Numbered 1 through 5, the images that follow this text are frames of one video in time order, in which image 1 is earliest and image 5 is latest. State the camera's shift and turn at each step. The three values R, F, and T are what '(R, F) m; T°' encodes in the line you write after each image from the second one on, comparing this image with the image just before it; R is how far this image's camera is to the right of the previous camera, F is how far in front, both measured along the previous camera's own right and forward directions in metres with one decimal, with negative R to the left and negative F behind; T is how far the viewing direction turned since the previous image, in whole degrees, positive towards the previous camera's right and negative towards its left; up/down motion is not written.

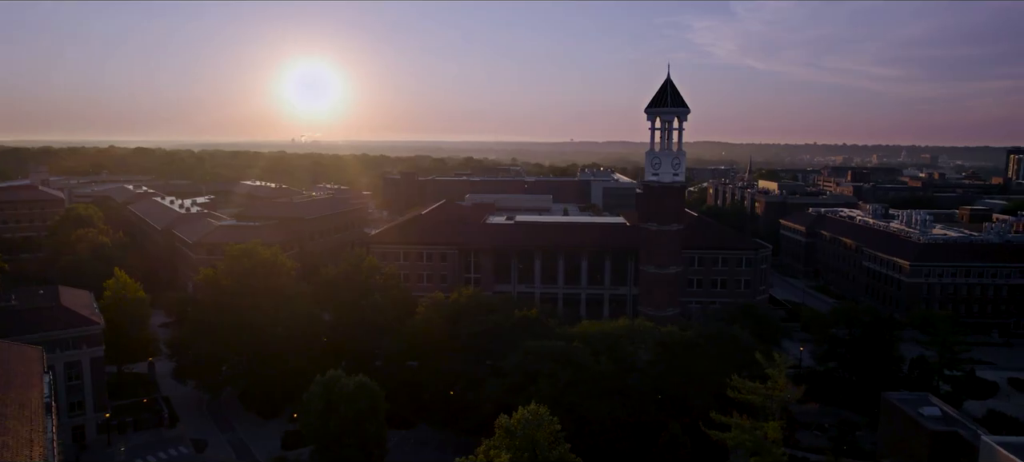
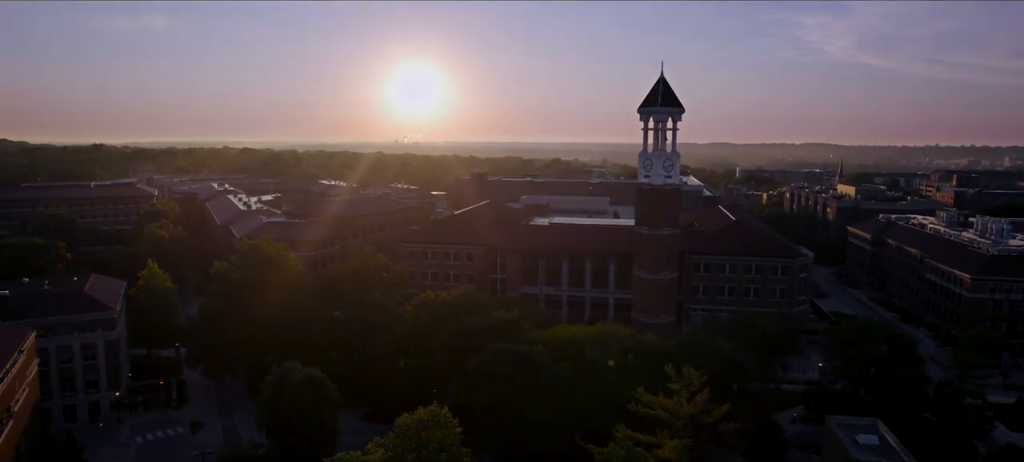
(+7.1, +0.5) m; -9°
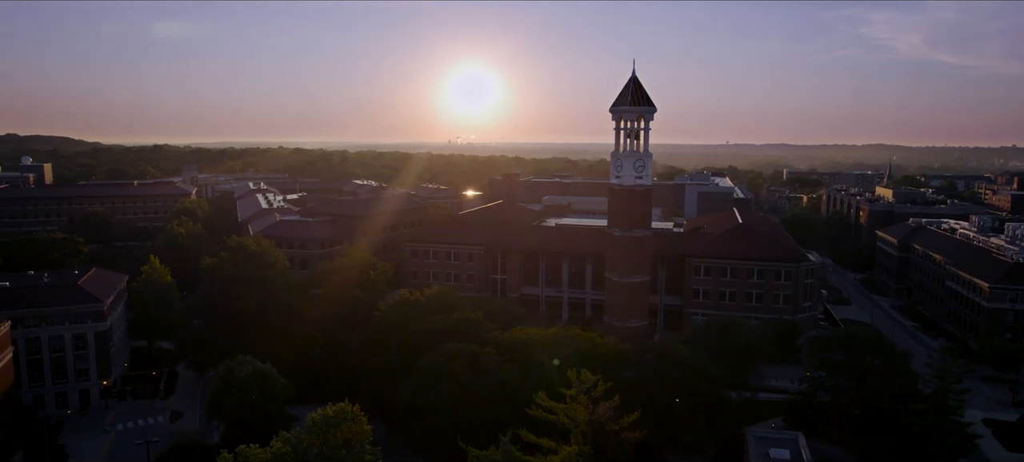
(+5.3, +0.3) m; -5°
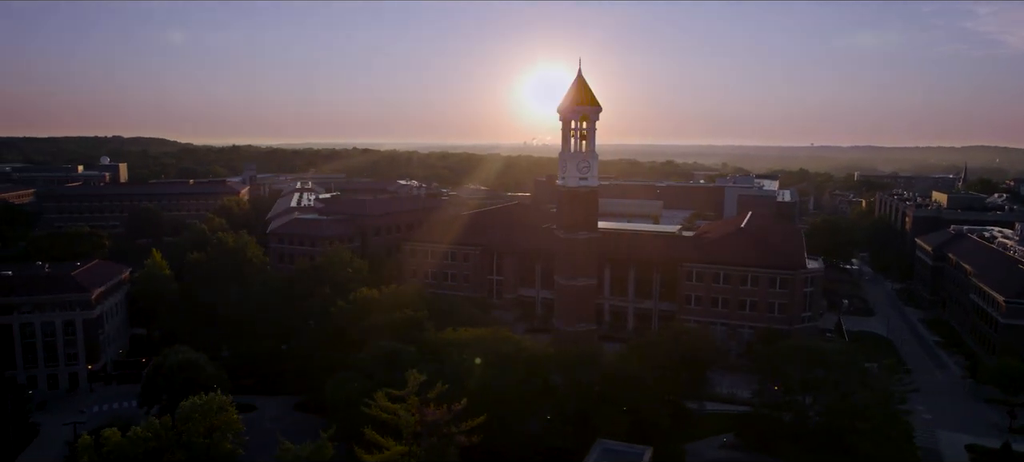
(+8.2, +0.7) m; -7°
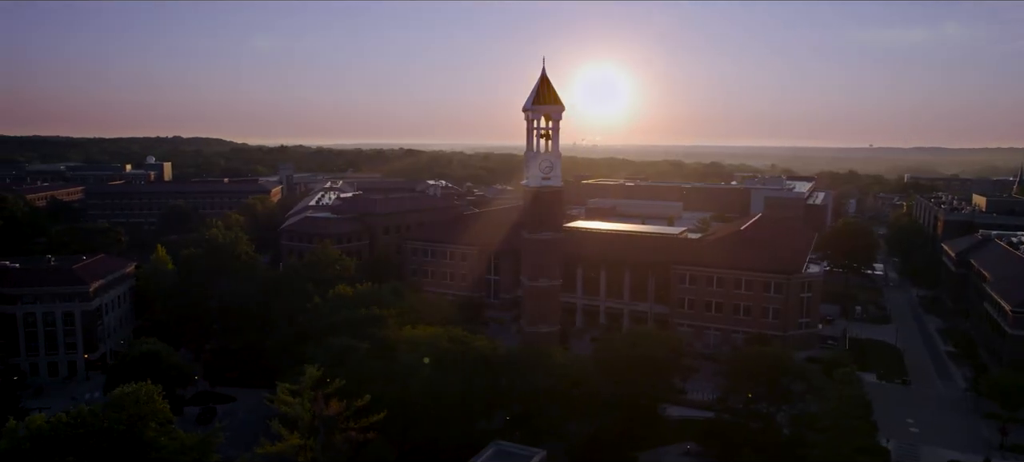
(+5.3, +0.4) m; -5°
